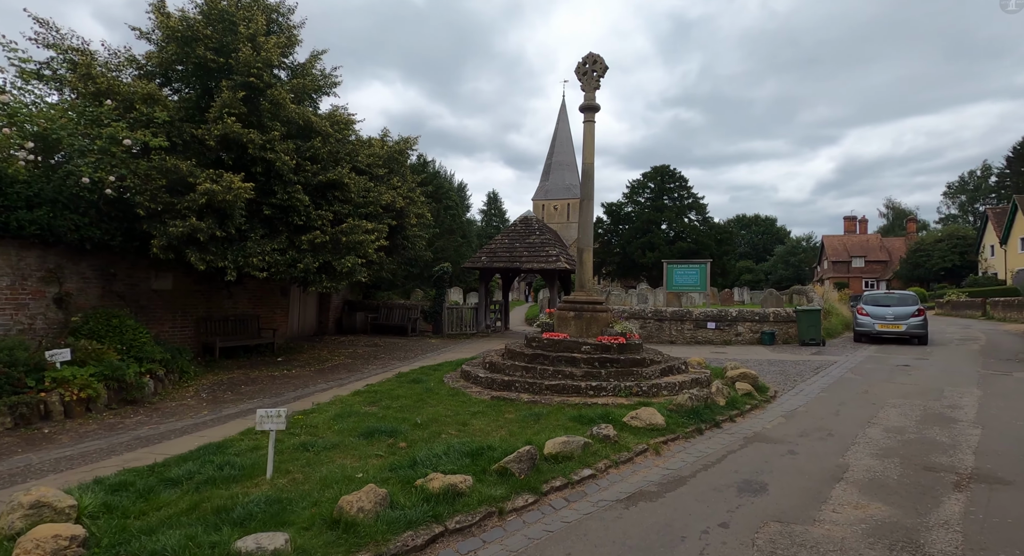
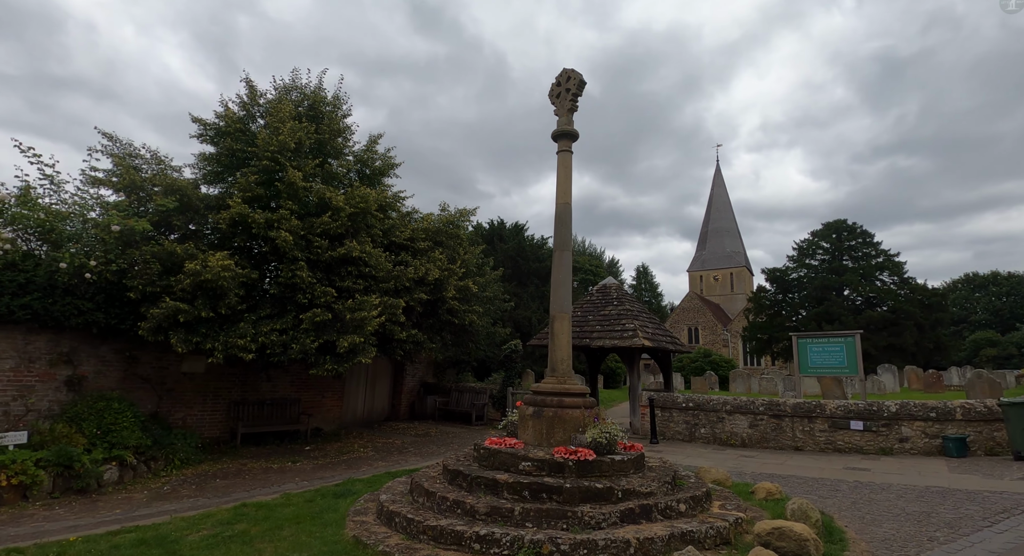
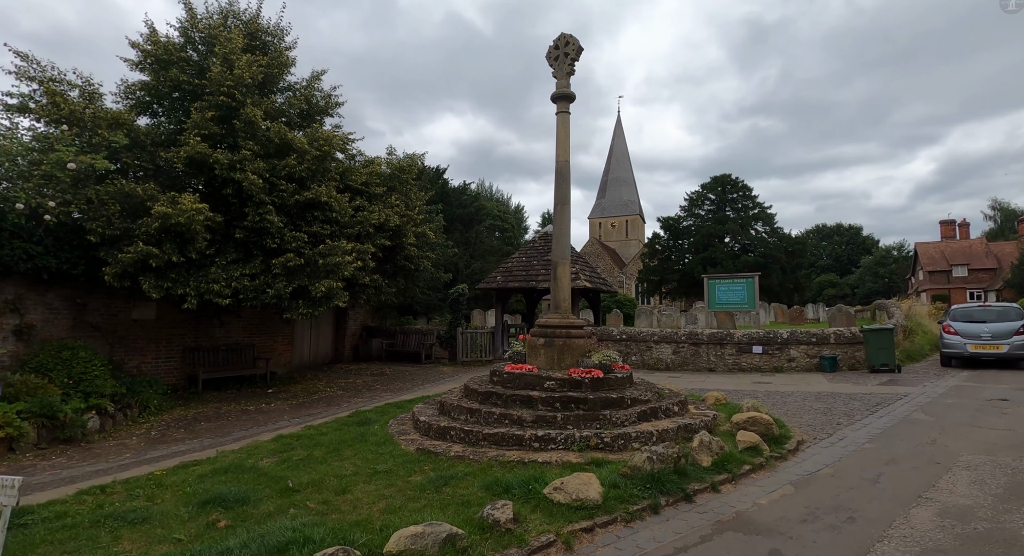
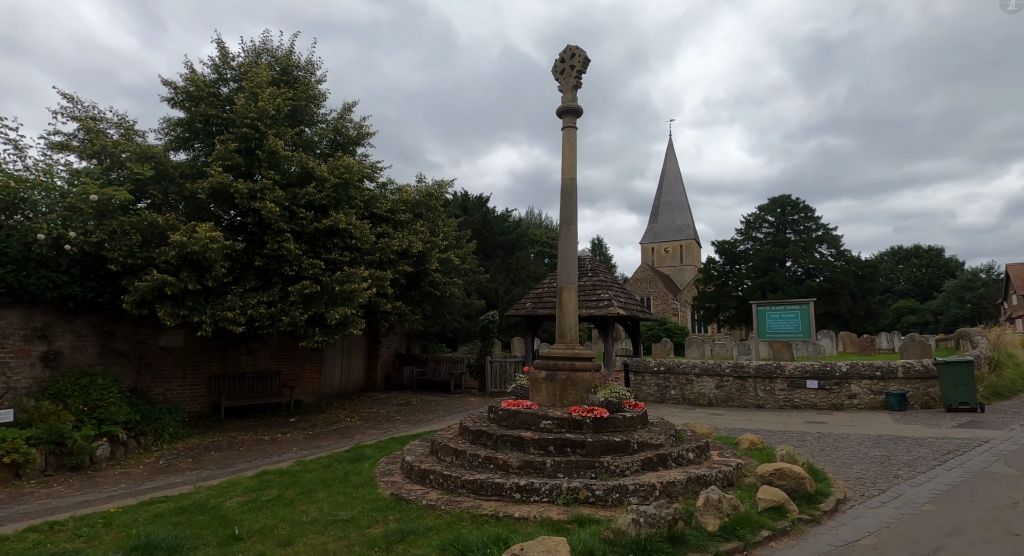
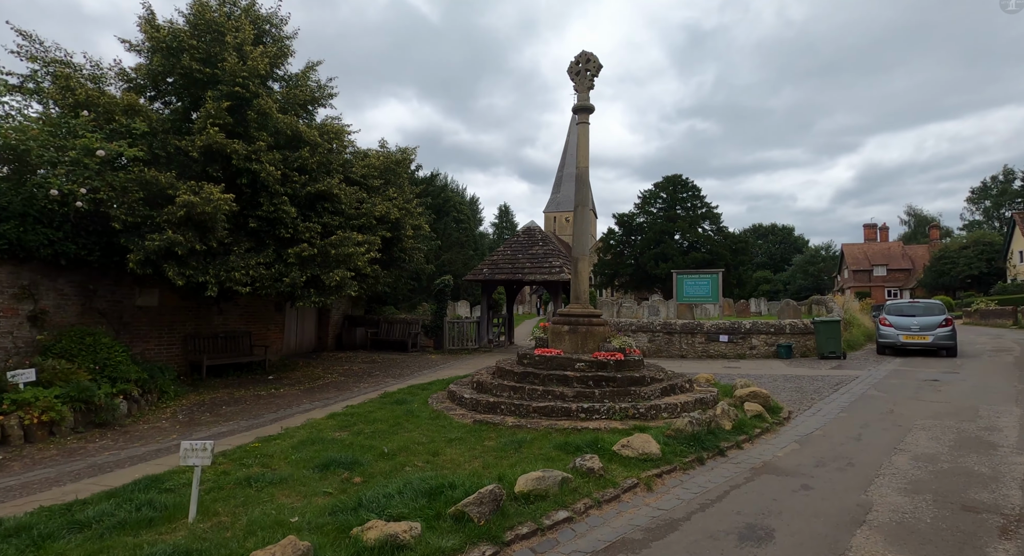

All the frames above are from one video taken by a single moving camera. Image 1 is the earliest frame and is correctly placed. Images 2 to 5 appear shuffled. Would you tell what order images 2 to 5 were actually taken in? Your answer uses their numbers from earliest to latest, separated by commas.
5, 3, 4, 2
